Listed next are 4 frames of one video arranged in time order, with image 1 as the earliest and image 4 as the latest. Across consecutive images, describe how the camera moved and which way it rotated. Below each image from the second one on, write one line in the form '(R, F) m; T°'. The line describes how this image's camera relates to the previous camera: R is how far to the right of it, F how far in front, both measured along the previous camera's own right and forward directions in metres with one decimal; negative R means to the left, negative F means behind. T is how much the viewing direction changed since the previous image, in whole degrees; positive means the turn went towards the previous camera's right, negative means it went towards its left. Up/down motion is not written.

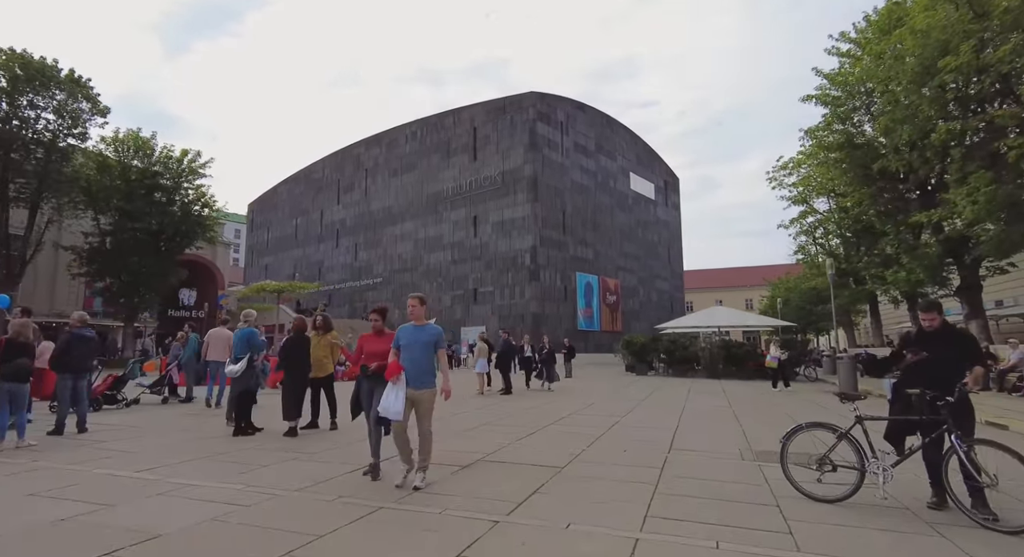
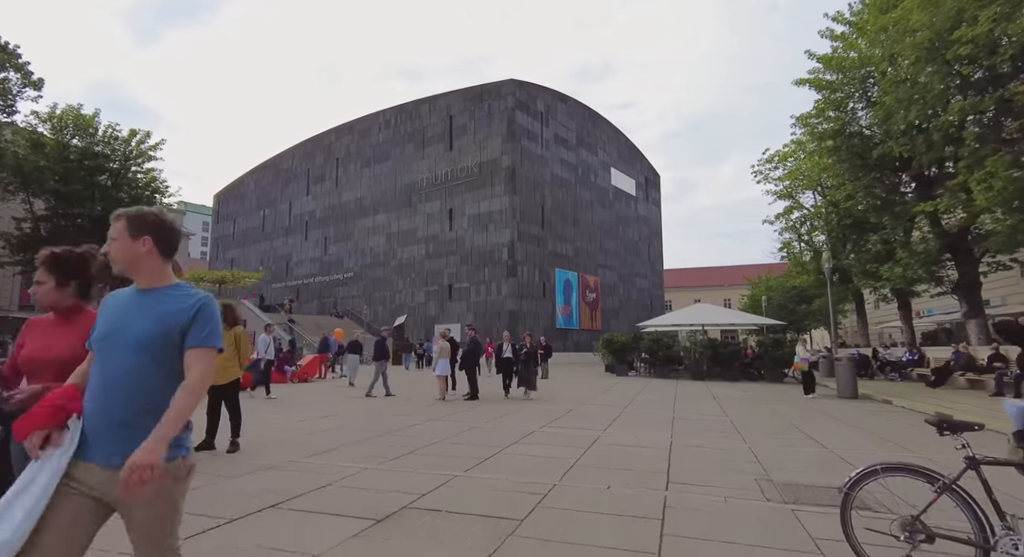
(+0.3, +1.7) m; +2°
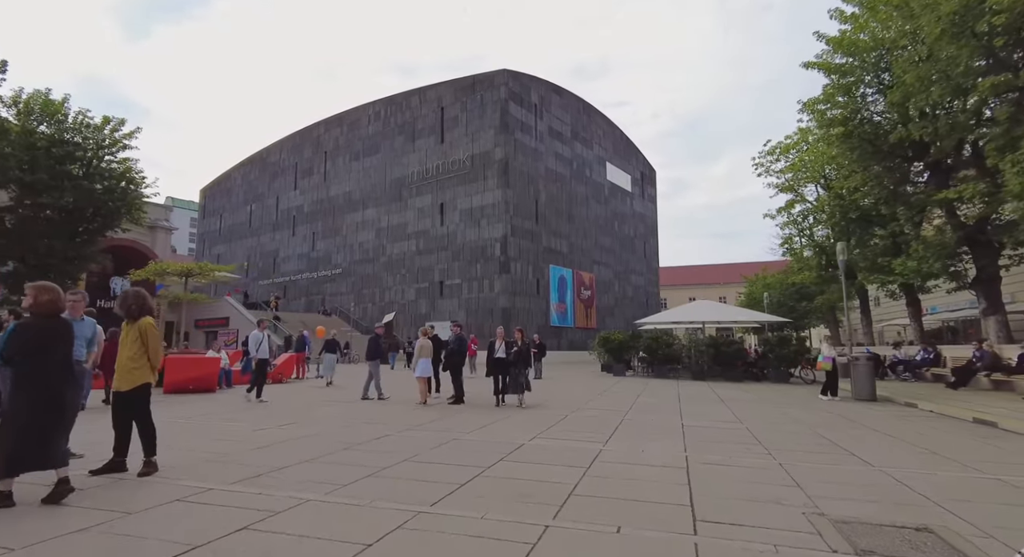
(+0.1, +1.2) m; +1°
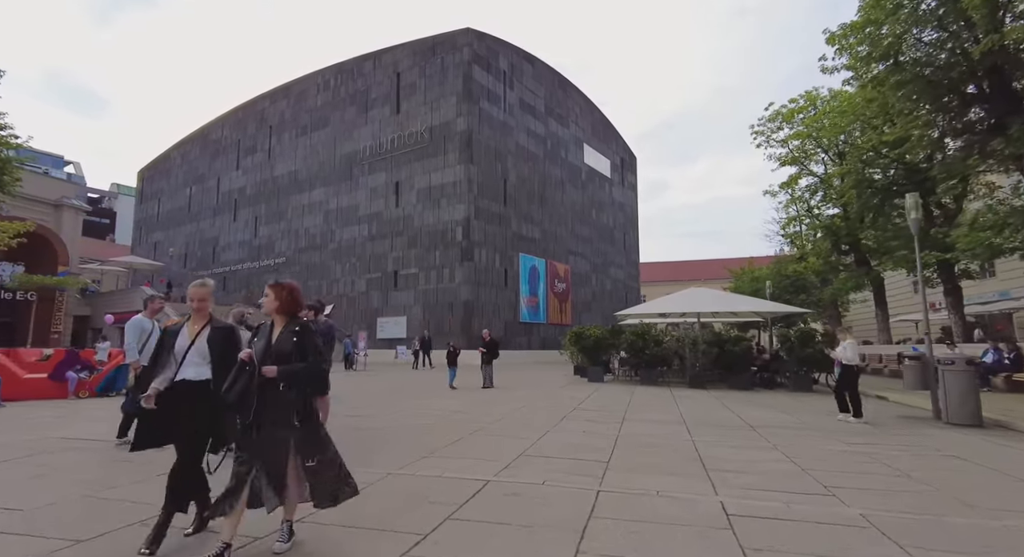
(+1.0, +4.8) m; +2°
